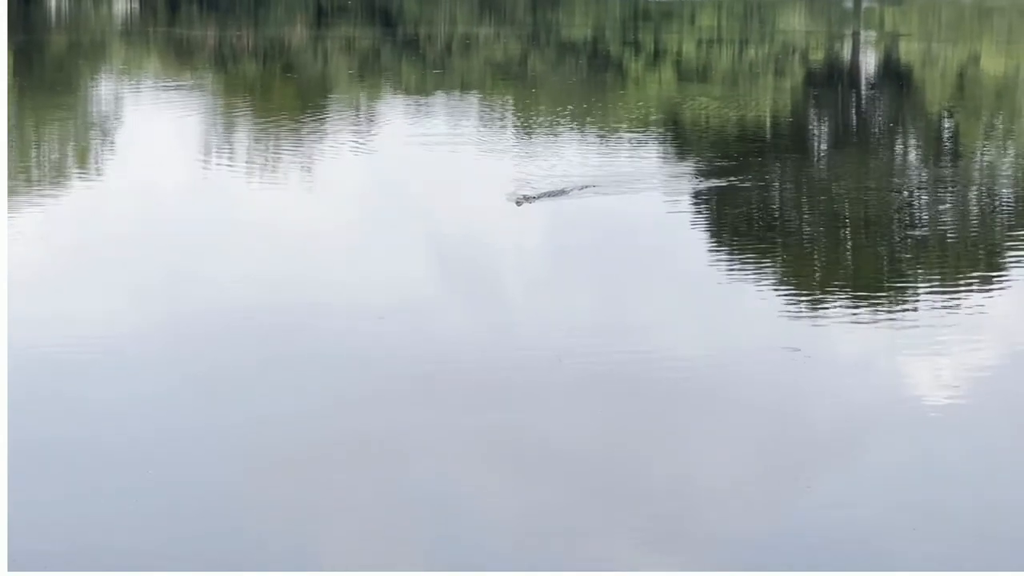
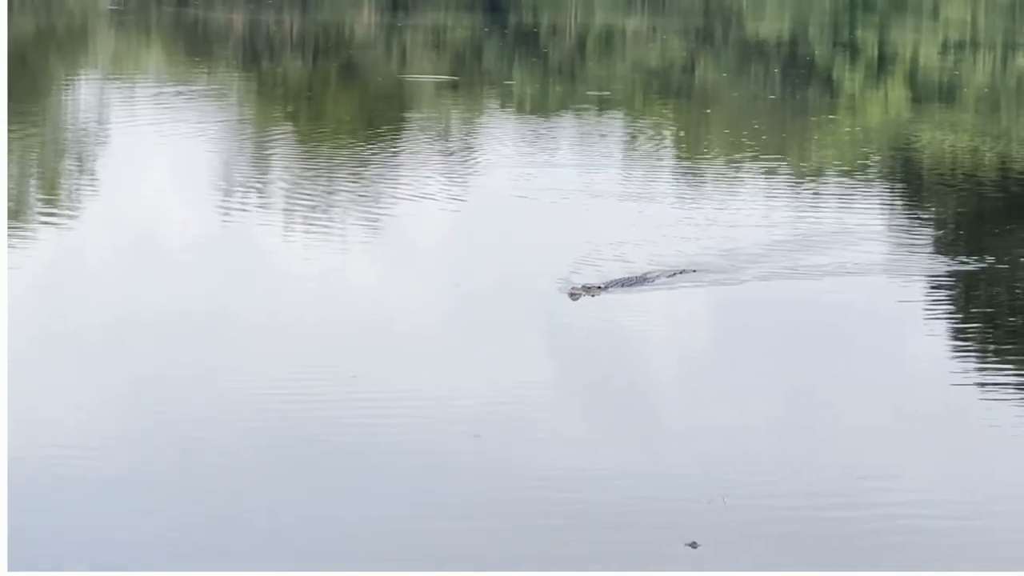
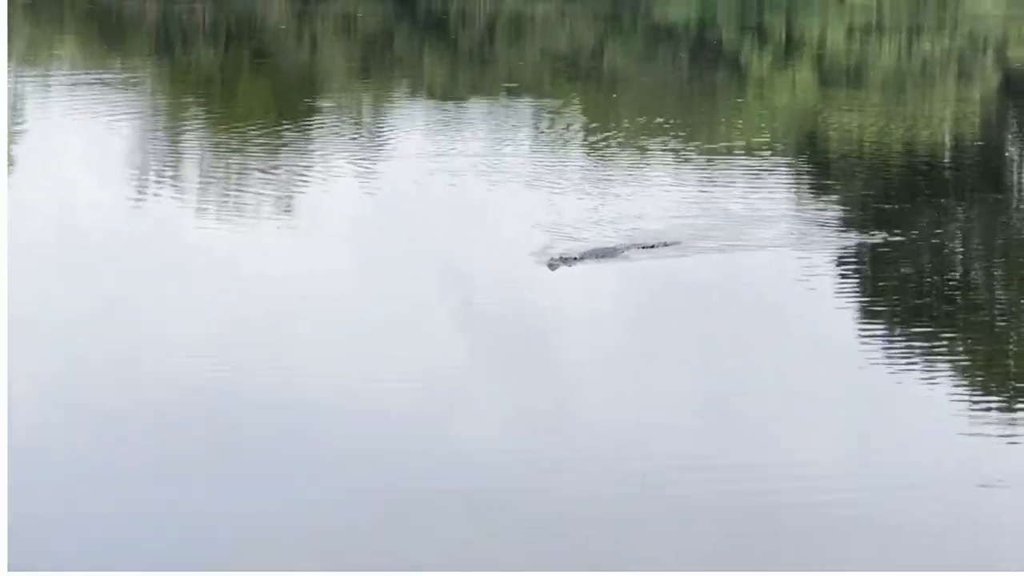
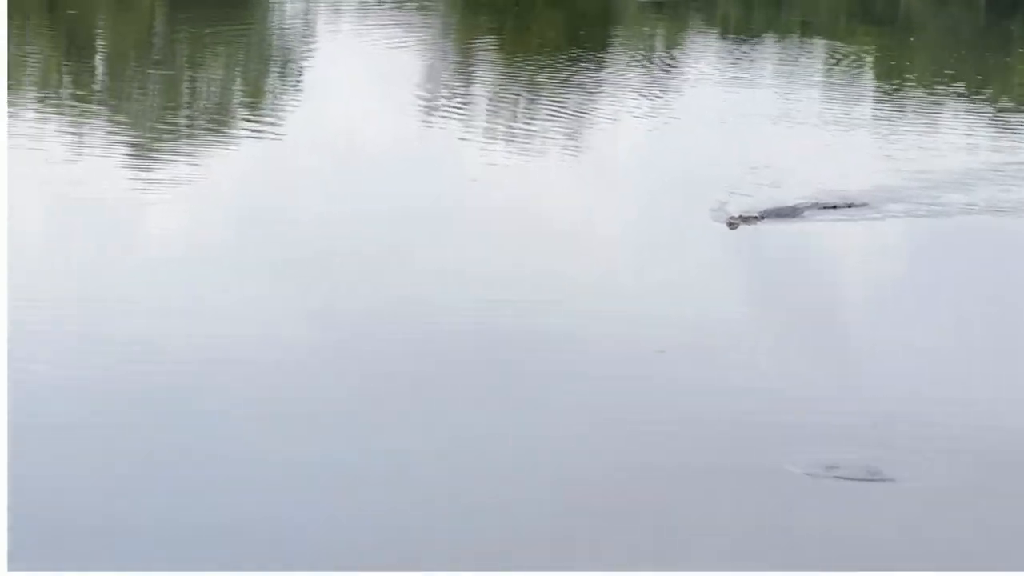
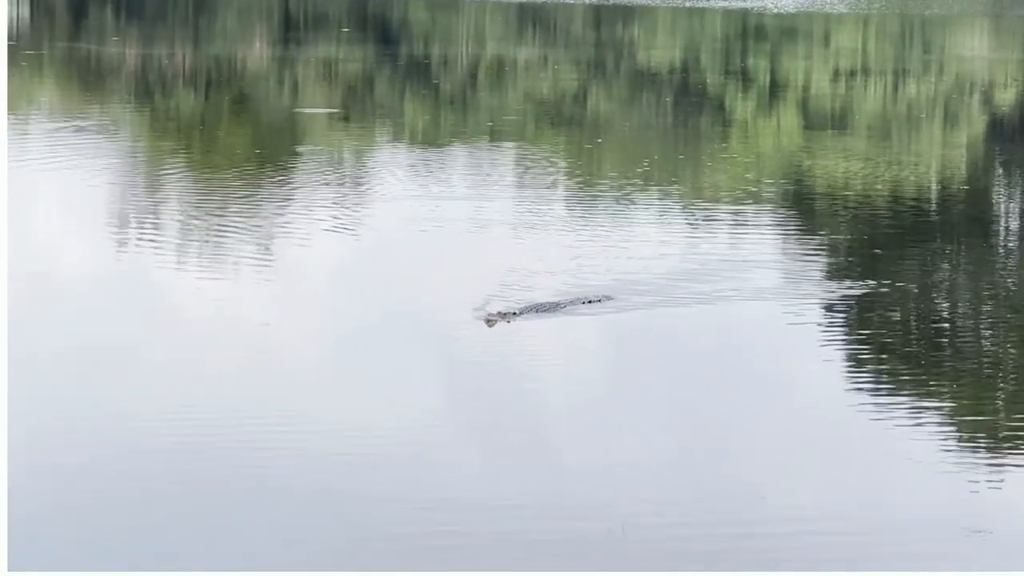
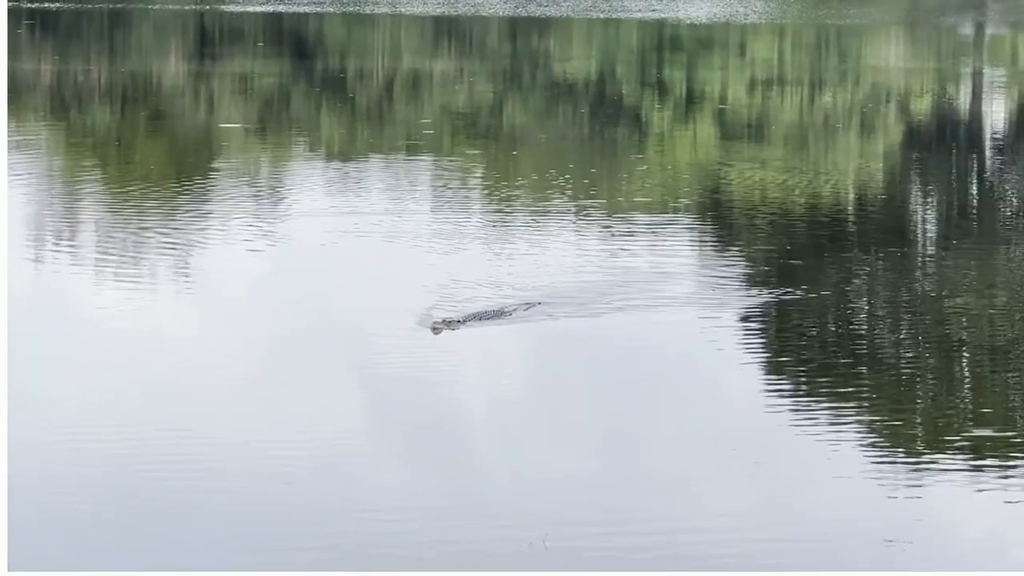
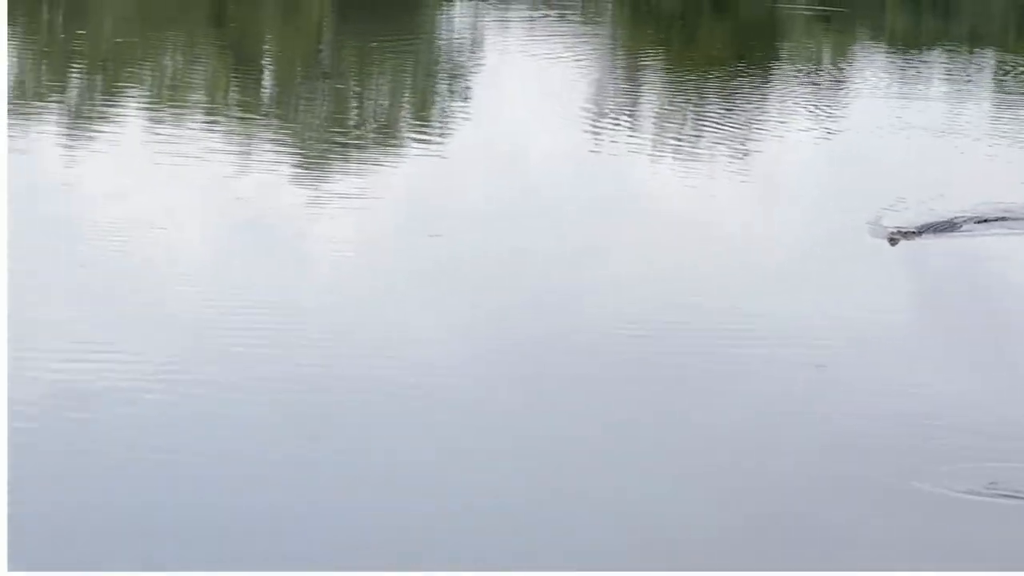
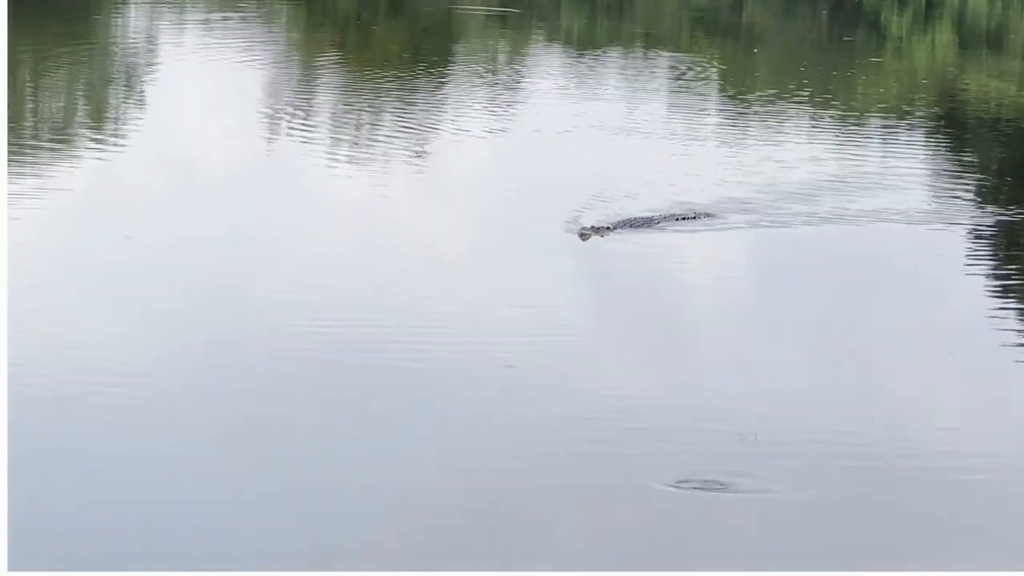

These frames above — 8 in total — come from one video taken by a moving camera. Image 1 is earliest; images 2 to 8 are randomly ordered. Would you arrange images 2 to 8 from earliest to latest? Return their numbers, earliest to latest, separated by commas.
3, 6, 5, 2, 8, 4, 7
